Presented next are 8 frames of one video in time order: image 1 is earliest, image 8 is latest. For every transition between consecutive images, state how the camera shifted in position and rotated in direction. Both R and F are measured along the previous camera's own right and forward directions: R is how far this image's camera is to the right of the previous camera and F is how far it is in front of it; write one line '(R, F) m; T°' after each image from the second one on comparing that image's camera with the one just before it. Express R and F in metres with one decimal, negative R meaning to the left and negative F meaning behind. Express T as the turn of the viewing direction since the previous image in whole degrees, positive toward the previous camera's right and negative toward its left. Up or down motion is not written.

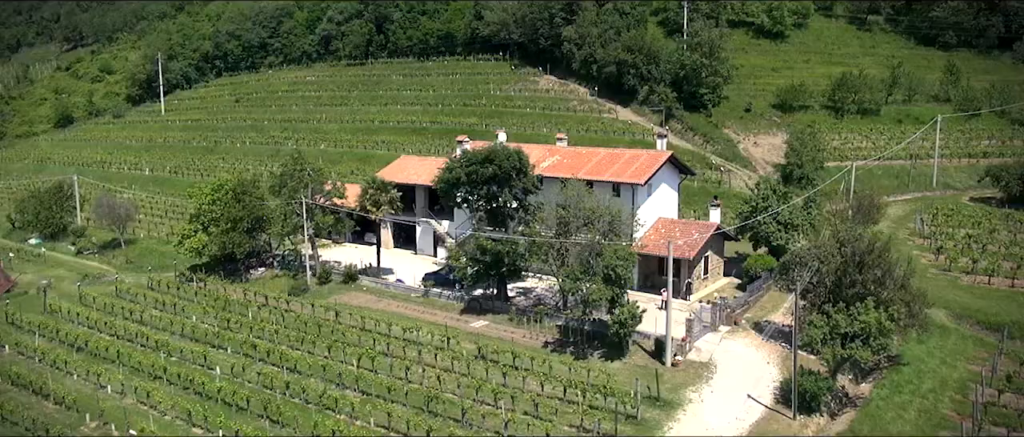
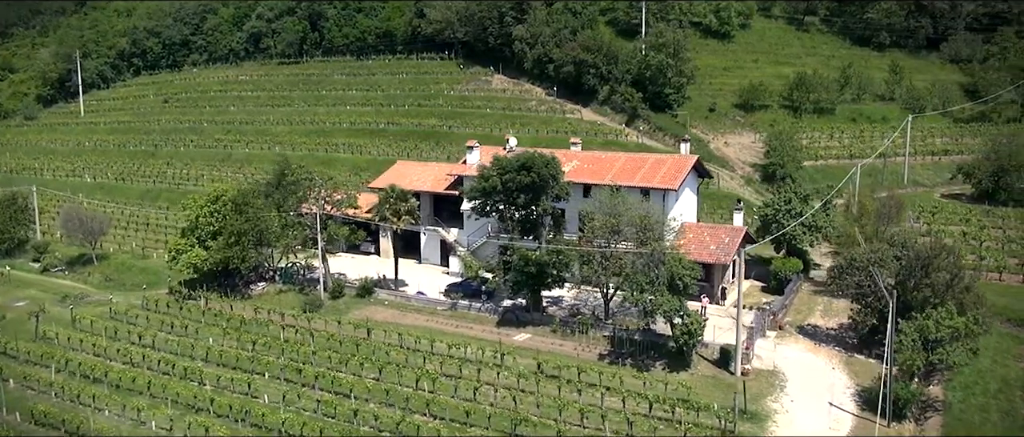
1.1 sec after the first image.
(-7.9, +2.1) m; +7°
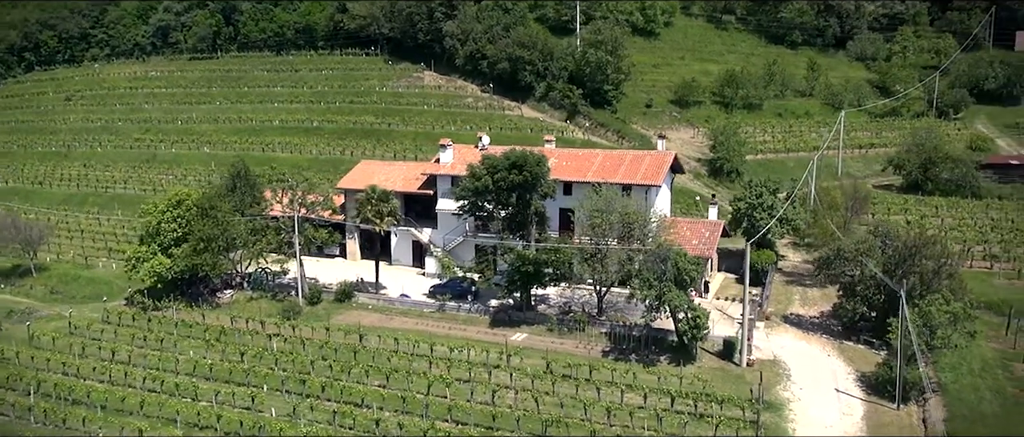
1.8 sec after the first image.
(-5.5, +0.8) m; +7°
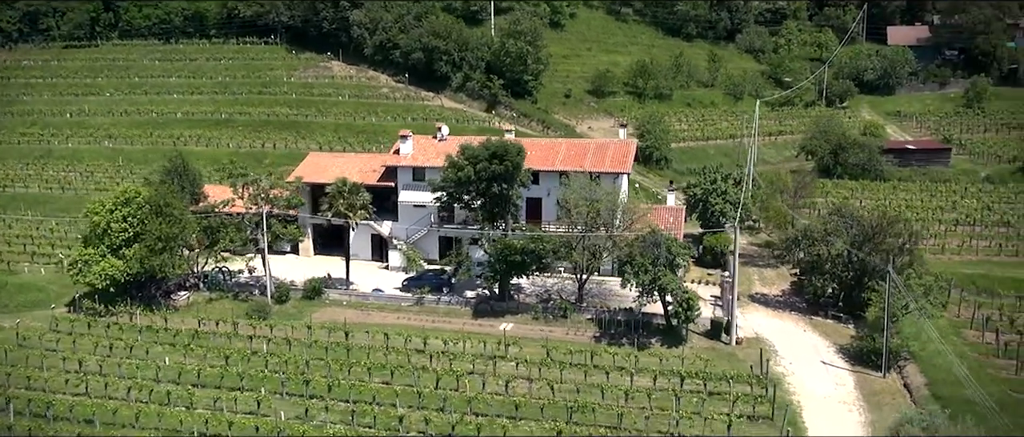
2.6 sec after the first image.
(-6.4, +0.5) m; +9°
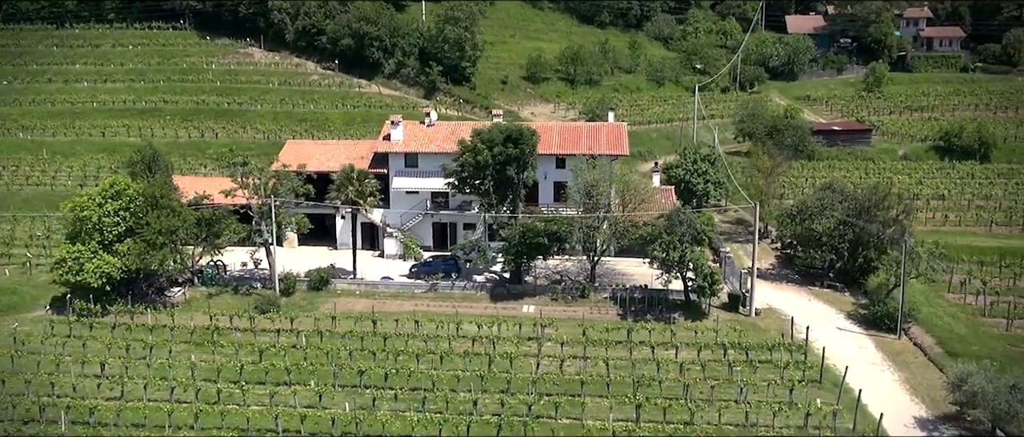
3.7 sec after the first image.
(-8.2, +0.4) m; +8°
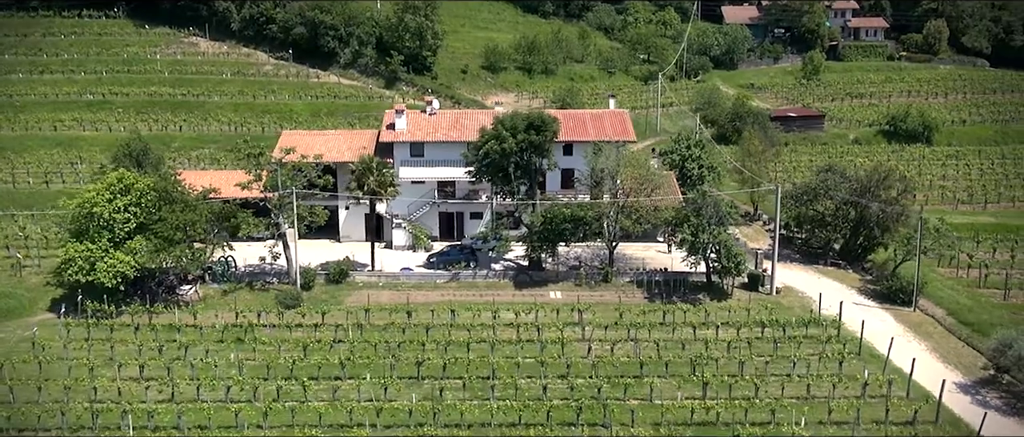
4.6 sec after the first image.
(-6.5, +0.3) m; +6°
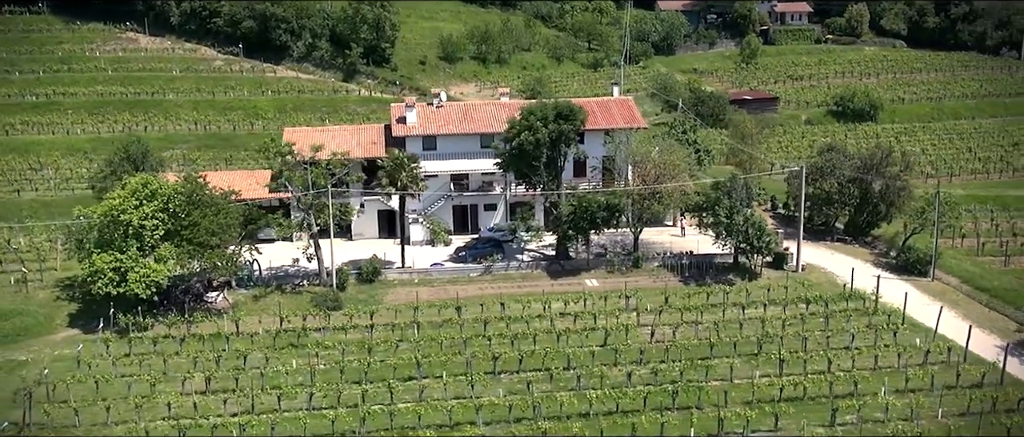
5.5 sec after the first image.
(-7.3, +0.5) m; +6°
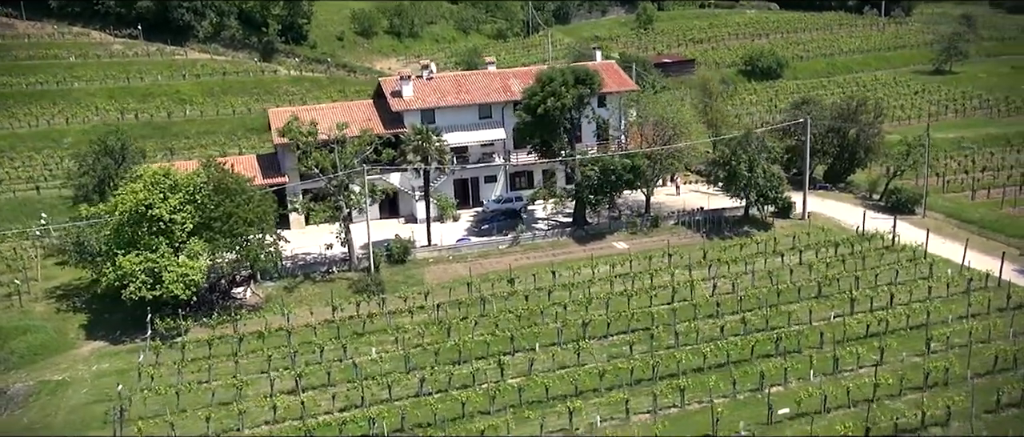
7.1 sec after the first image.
(-10.0, +1.6) m; +10°
